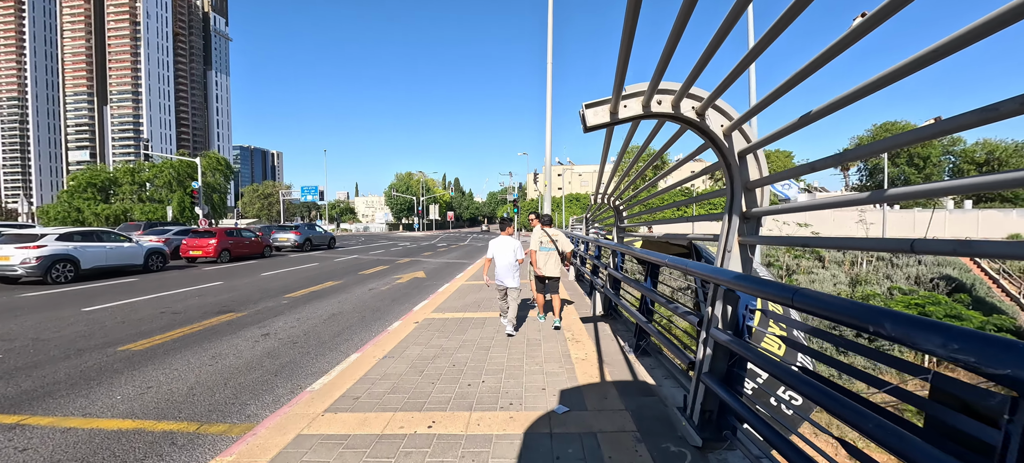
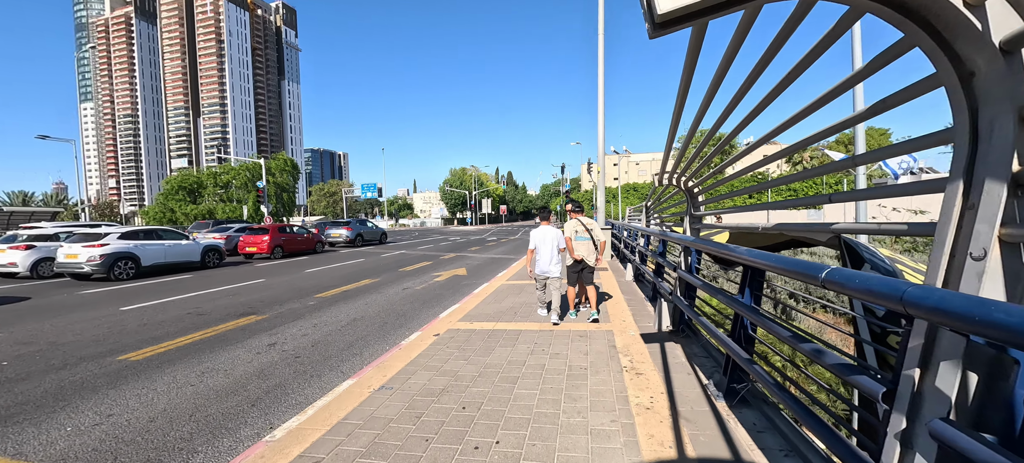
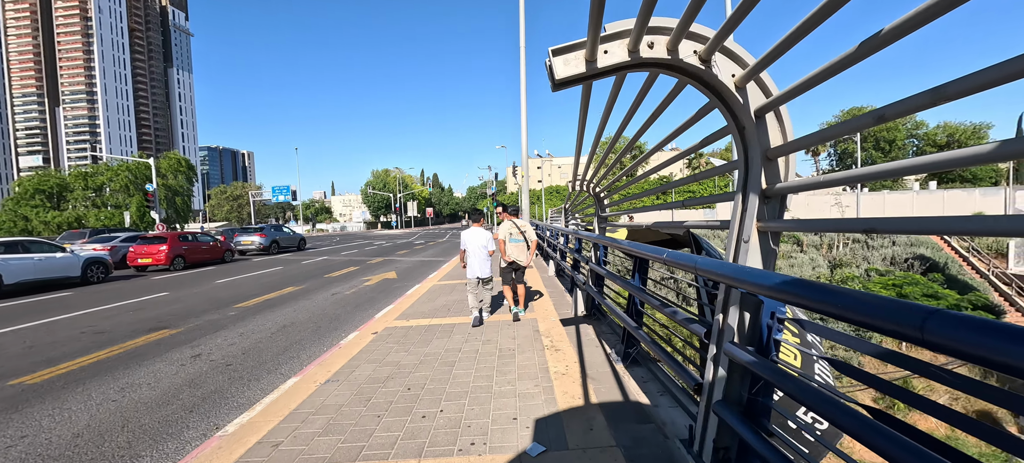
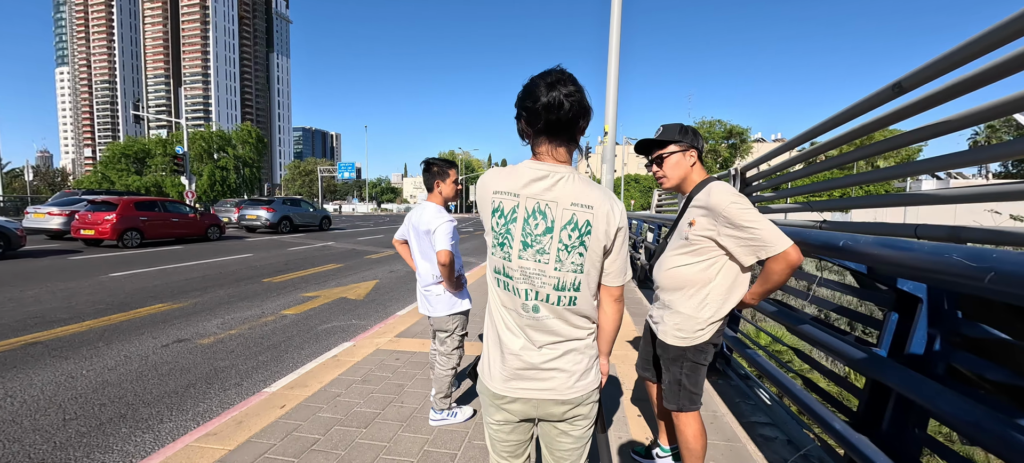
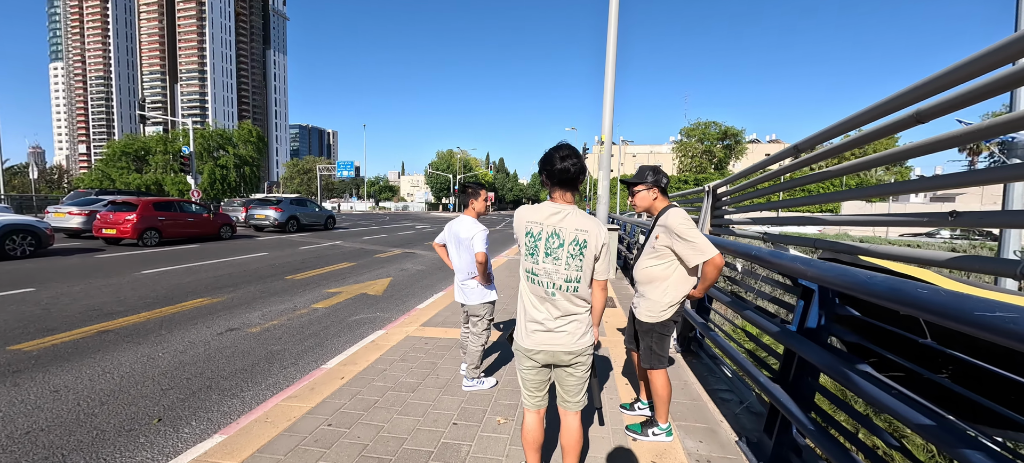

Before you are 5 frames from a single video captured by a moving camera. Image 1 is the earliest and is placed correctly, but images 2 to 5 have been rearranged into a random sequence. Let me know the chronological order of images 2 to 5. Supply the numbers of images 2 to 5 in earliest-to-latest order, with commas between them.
3, 2, 5, 4
